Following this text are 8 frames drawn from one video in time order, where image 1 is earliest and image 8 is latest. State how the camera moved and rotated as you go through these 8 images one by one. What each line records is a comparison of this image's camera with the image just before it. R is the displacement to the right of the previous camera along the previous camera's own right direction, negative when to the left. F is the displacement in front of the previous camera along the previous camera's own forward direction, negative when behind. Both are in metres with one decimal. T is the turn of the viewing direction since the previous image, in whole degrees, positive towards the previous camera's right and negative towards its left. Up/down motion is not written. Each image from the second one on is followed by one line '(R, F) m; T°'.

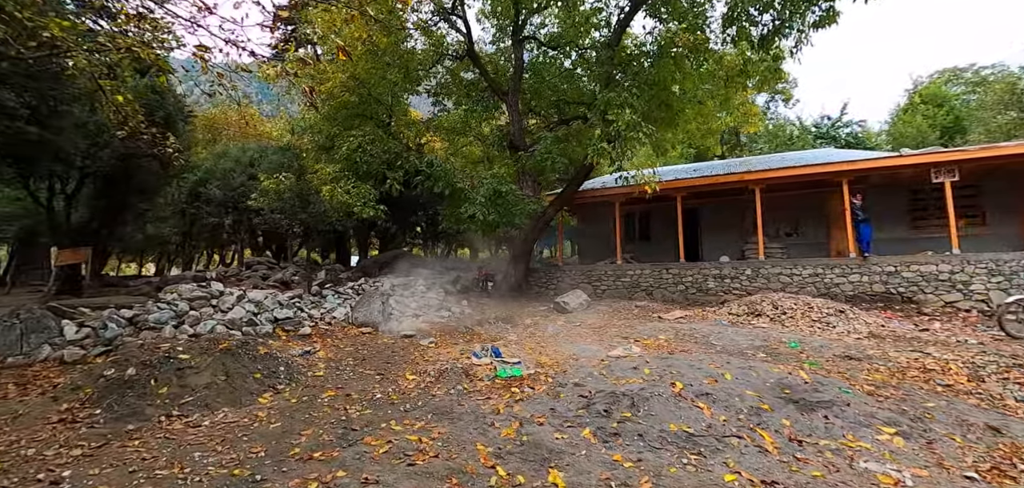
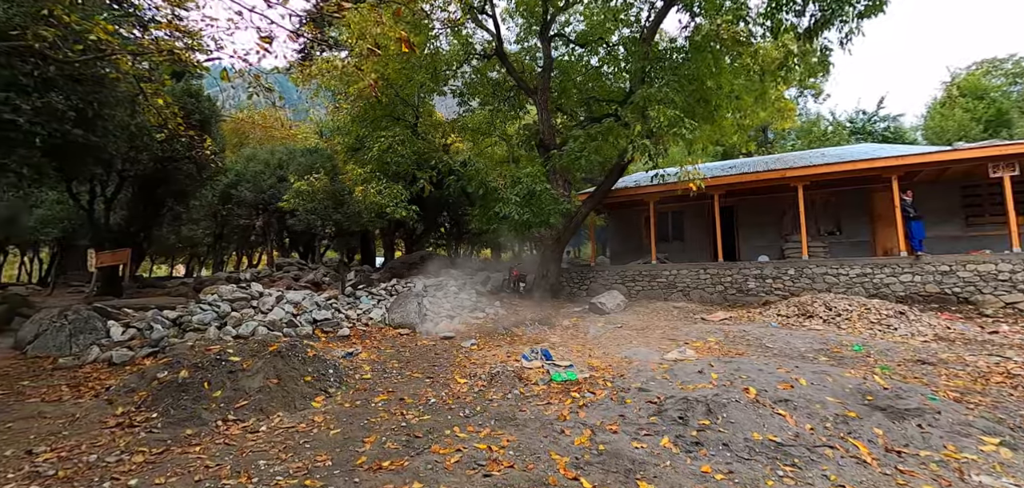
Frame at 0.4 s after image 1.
(-0.6, +0.3) m; -2°
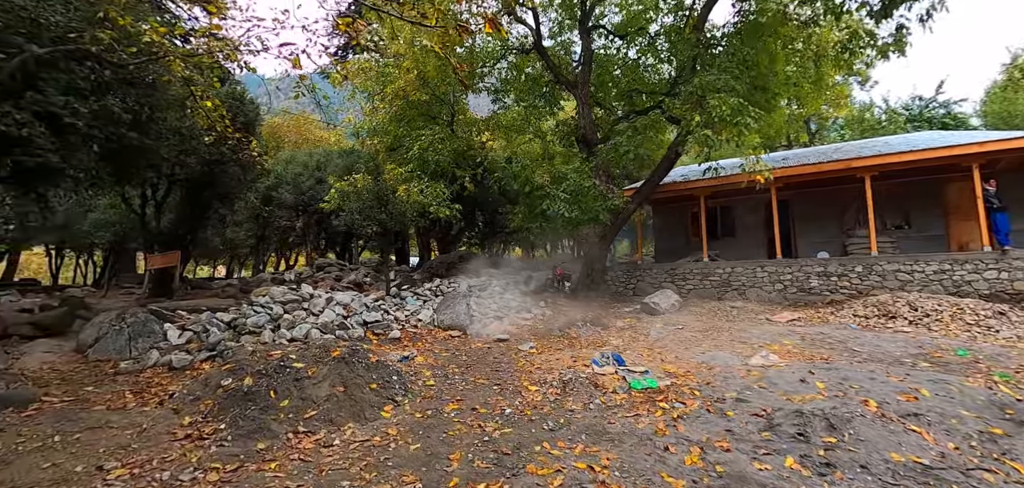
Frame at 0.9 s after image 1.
(-0.6, +0.5) m; -3°
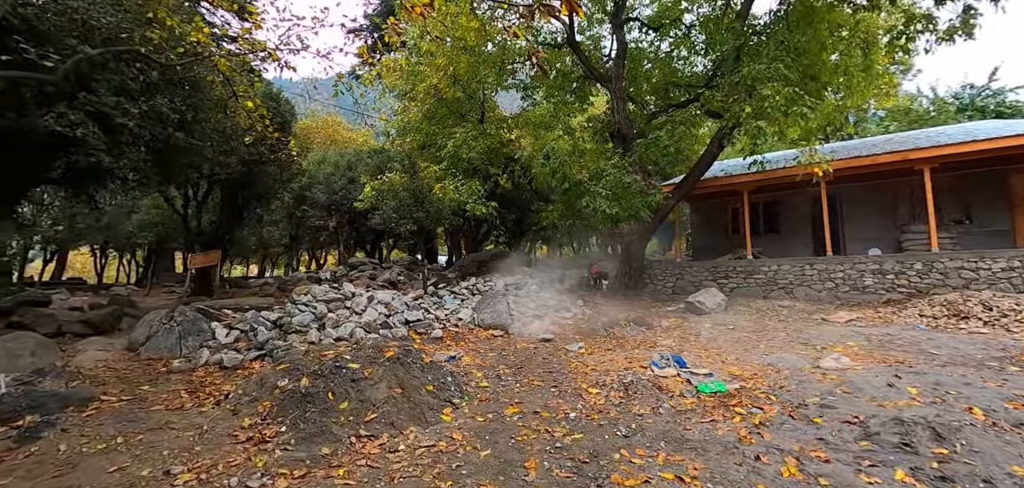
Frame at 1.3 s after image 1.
(-0.5, +0.3) m; -3°
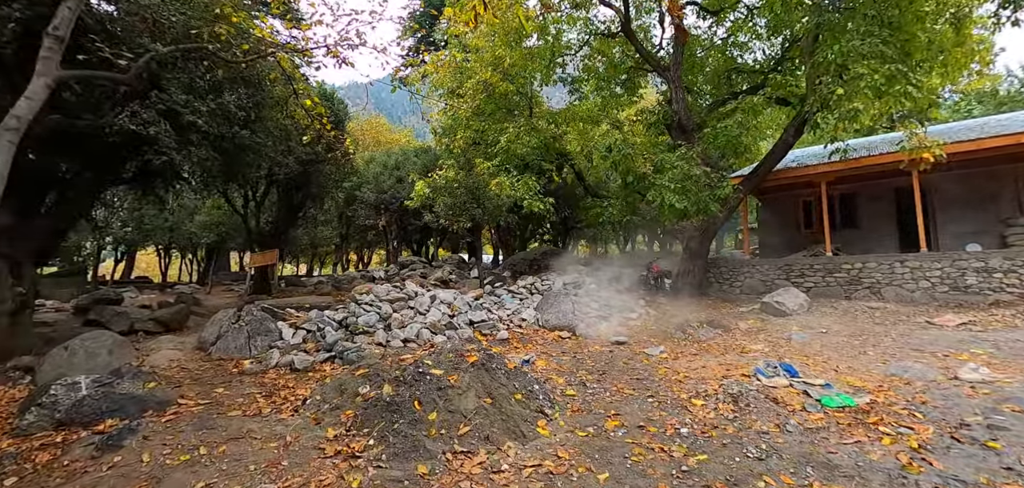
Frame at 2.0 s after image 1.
(-0.6, +0.5) m; -4°
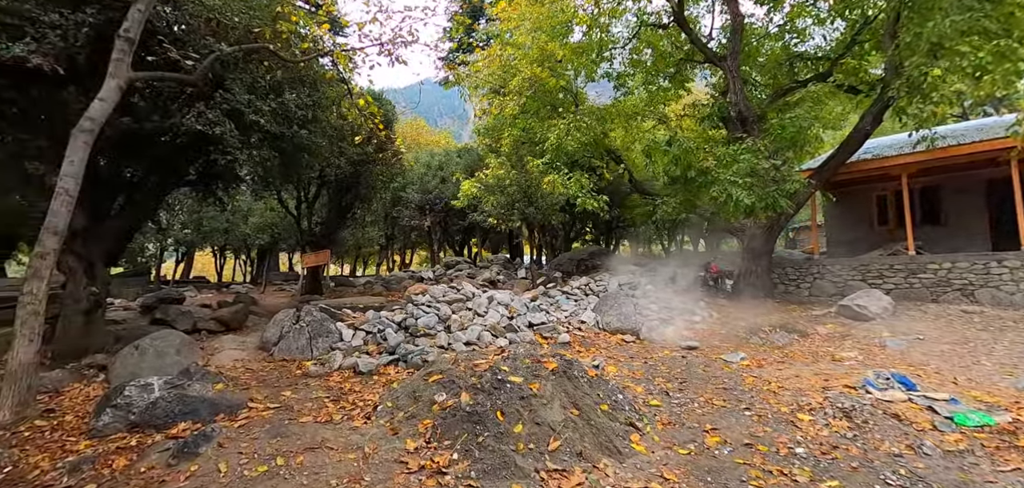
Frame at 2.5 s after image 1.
(-0.5, +0.4) m; -4°
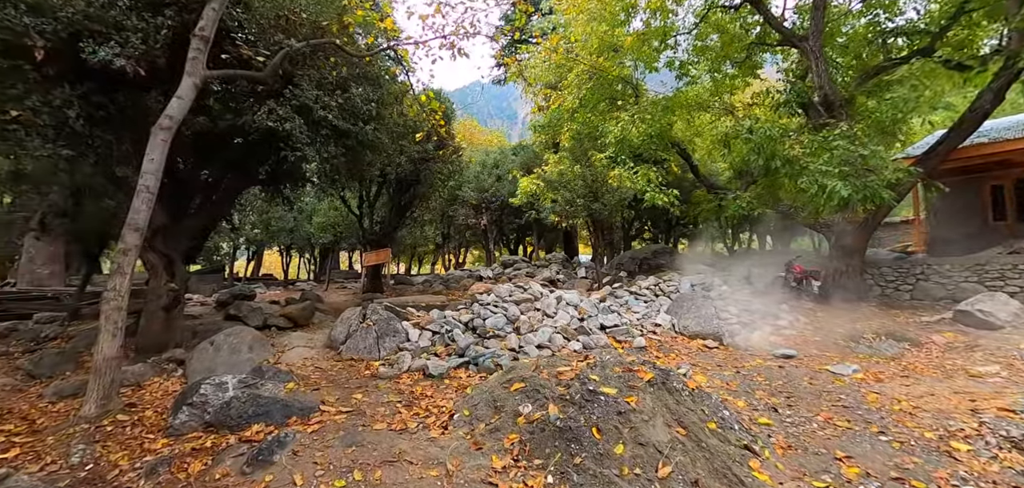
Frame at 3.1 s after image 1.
(-0.3, +0.4) m; -6°
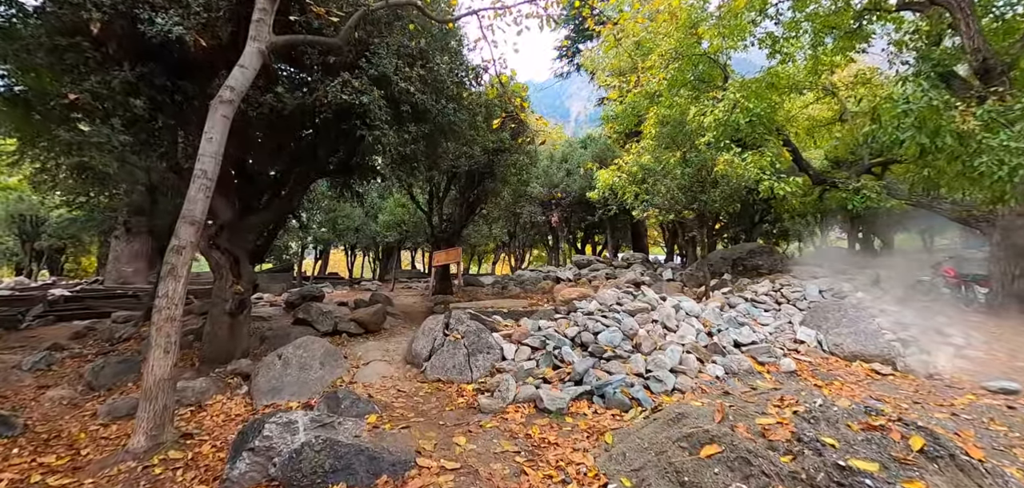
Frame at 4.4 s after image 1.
(-0.7, +1.1) m; -7°
